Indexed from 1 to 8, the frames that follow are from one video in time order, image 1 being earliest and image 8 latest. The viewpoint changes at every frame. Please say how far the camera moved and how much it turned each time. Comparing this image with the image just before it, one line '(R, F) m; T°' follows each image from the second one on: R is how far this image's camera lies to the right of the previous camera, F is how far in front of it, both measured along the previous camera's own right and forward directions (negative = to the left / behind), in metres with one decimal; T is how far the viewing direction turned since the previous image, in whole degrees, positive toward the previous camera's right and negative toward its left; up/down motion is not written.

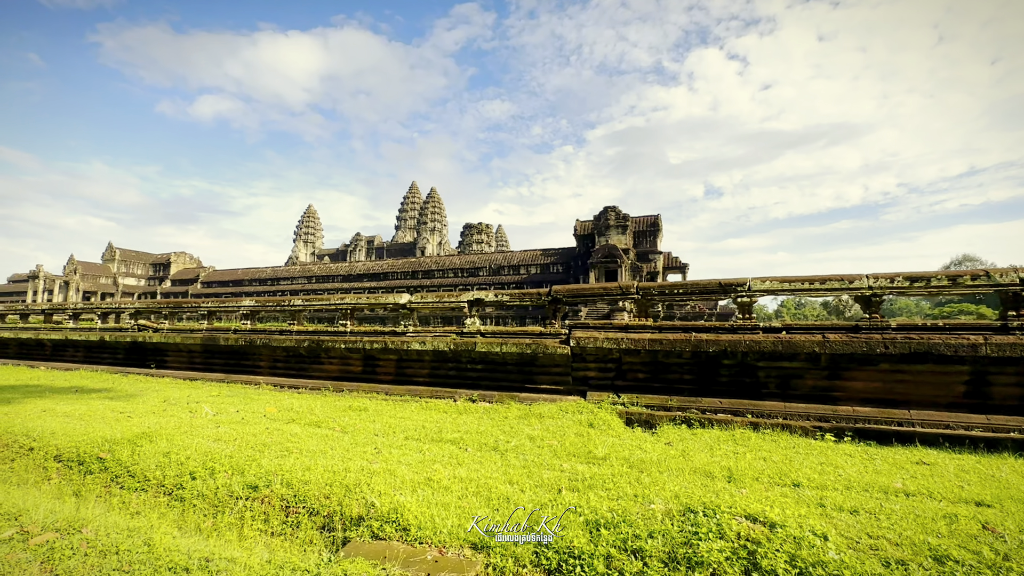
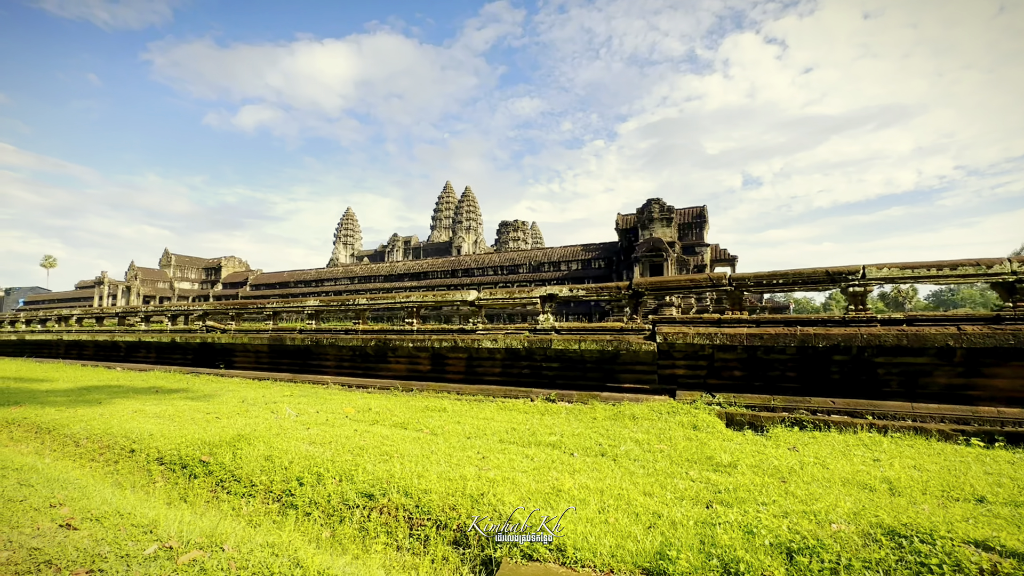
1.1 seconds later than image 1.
(-0.7, +0.3) m; -4°
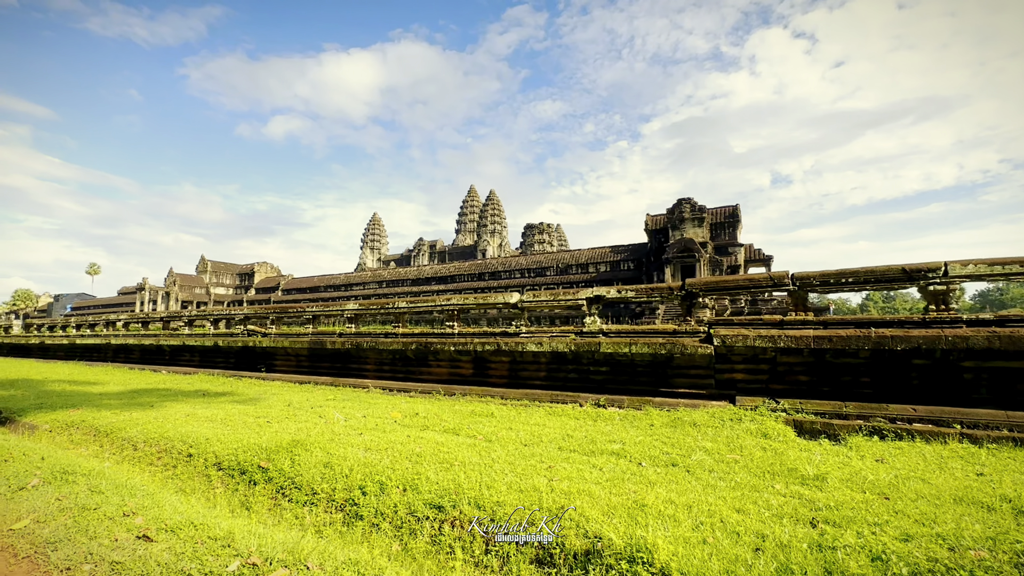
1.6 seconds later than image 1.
(-0.3, +0.2) m; -3°
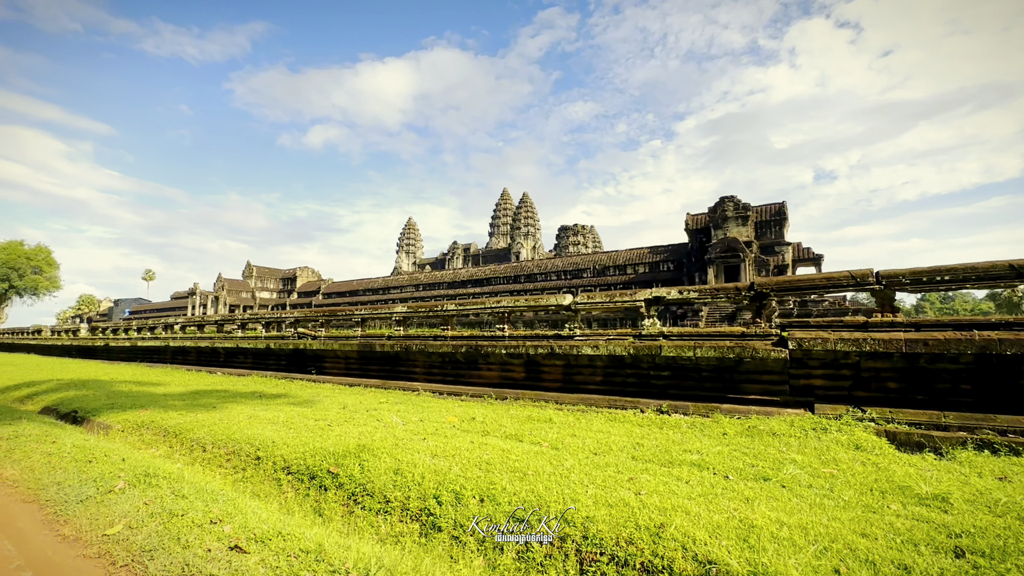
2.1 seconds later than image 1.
(-0.3, +0.2) m; -4°
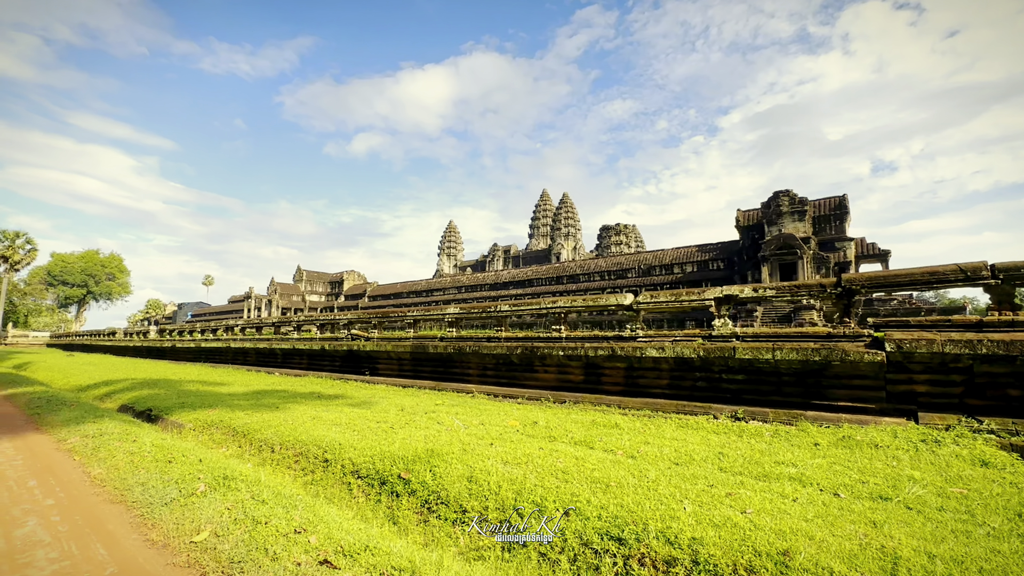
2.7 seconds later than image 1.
(-0.3, +0.2) m; -5°
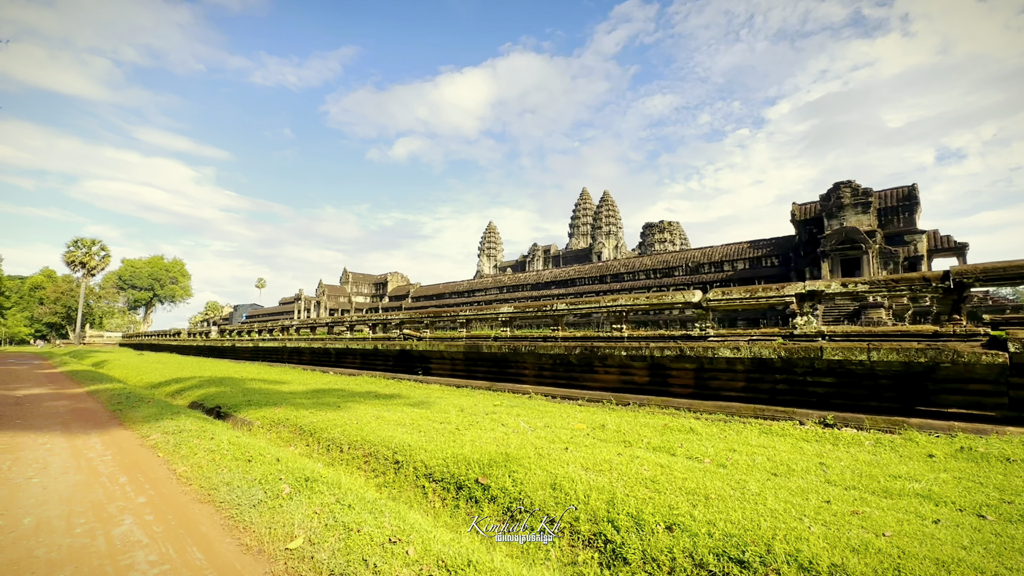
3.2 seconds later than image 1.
(-0.3, +0.2) m; -5°
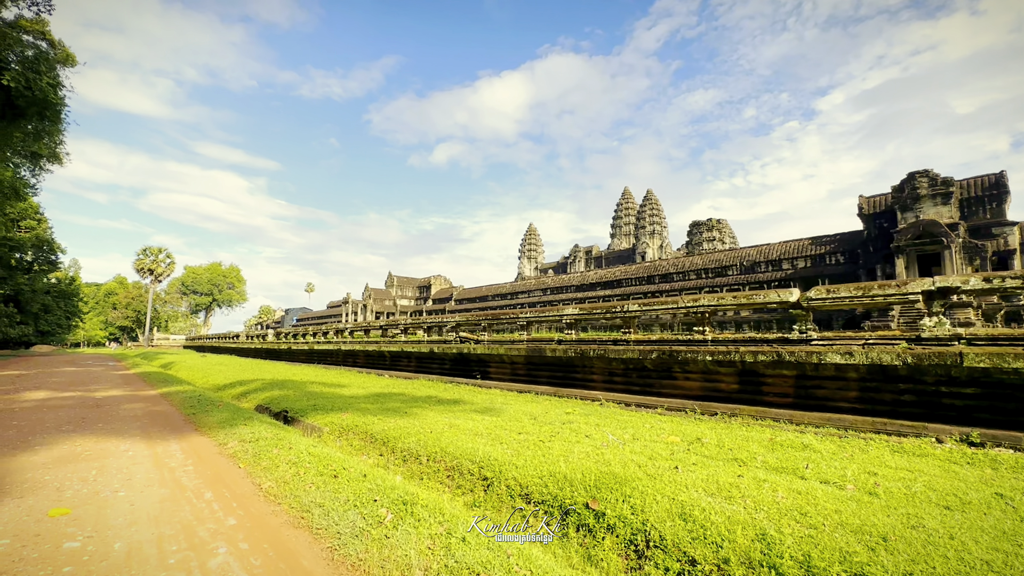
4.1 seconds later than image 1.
(-0.5, +0.4) m; -5°
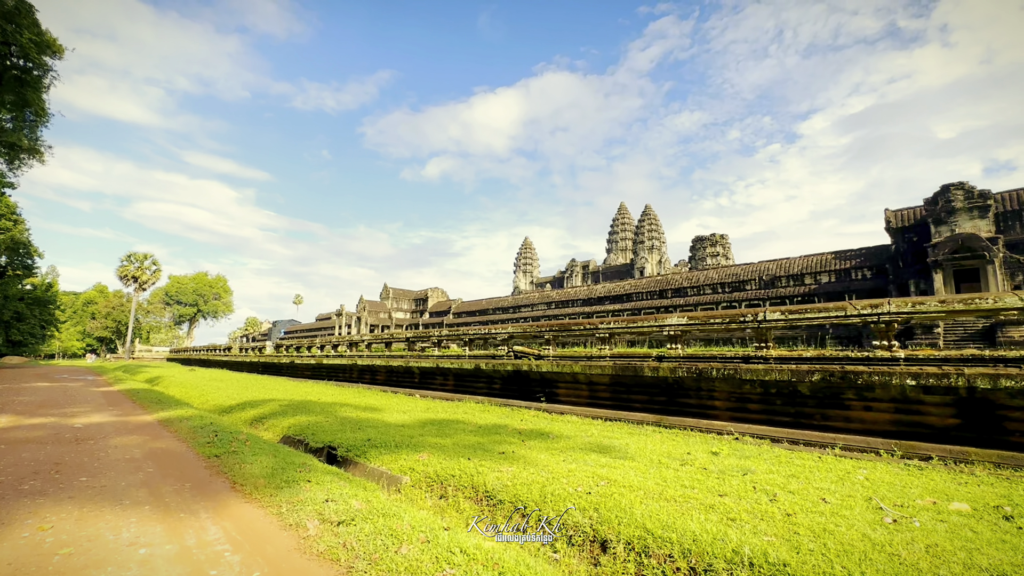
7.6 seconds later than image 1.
(-1.7, +1.8) m; +1°
